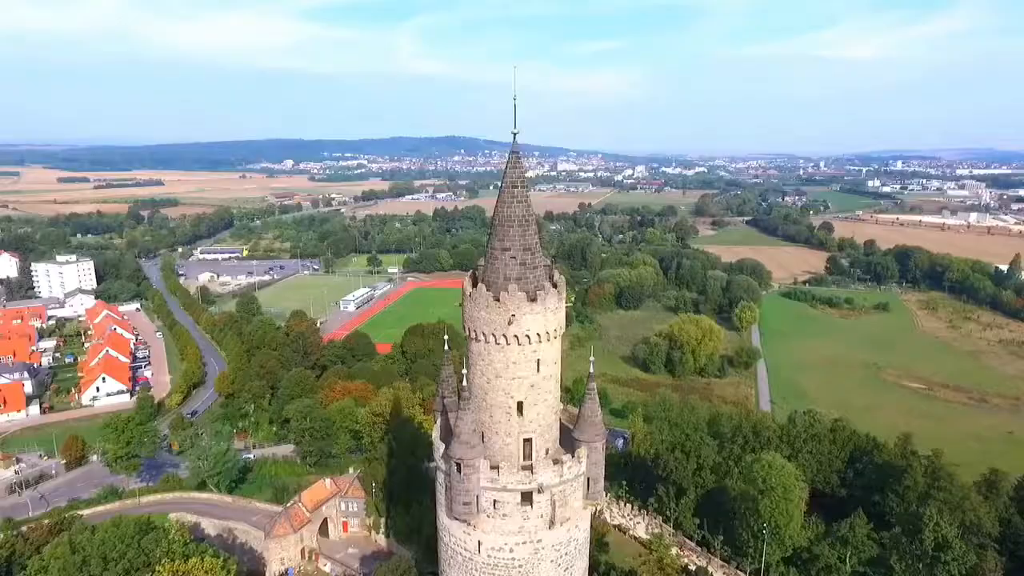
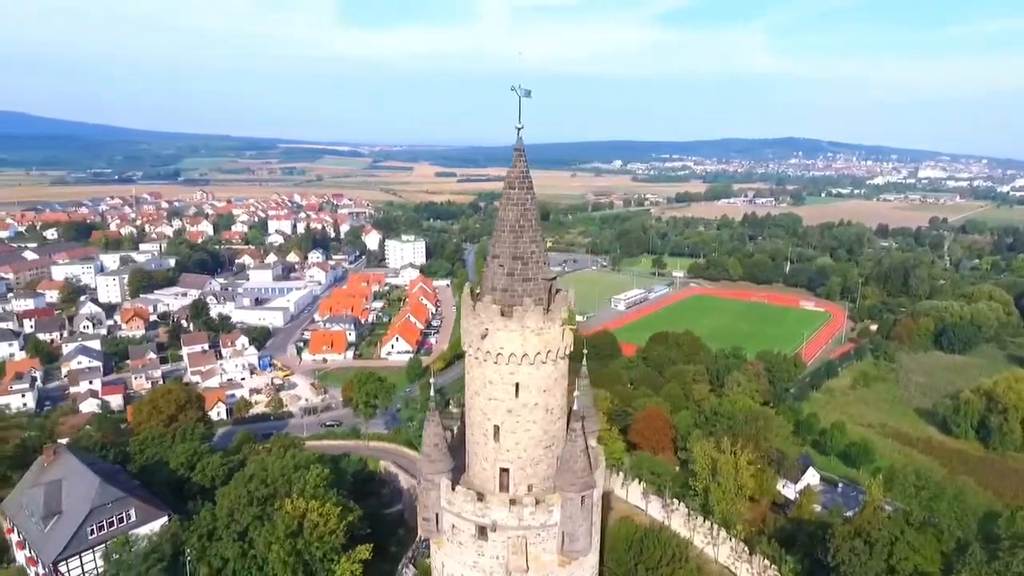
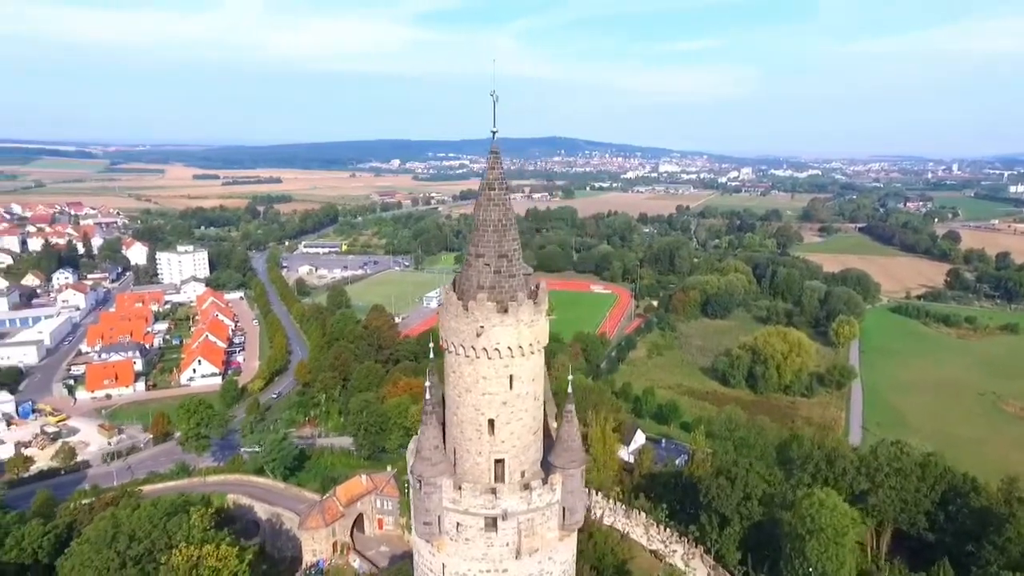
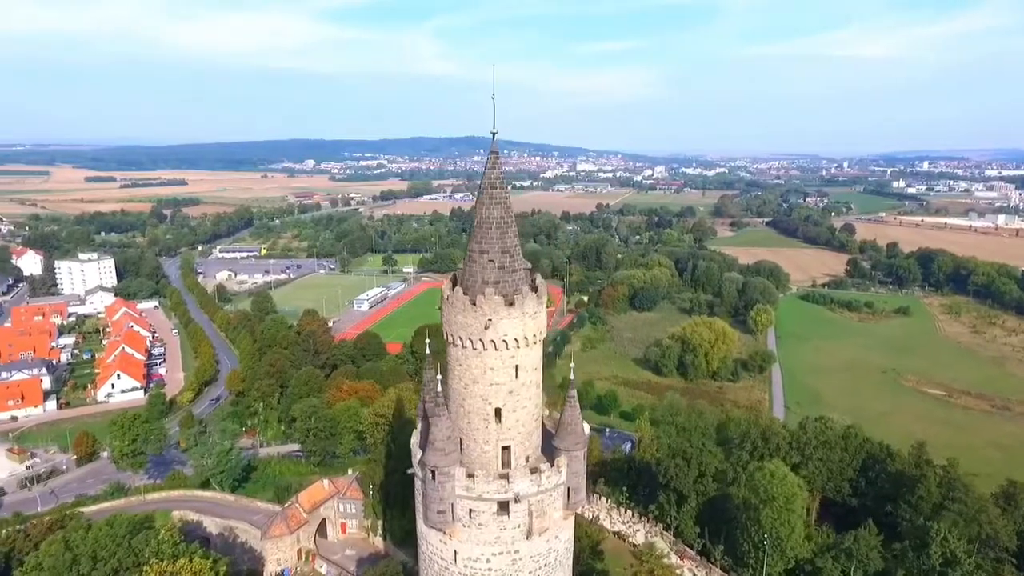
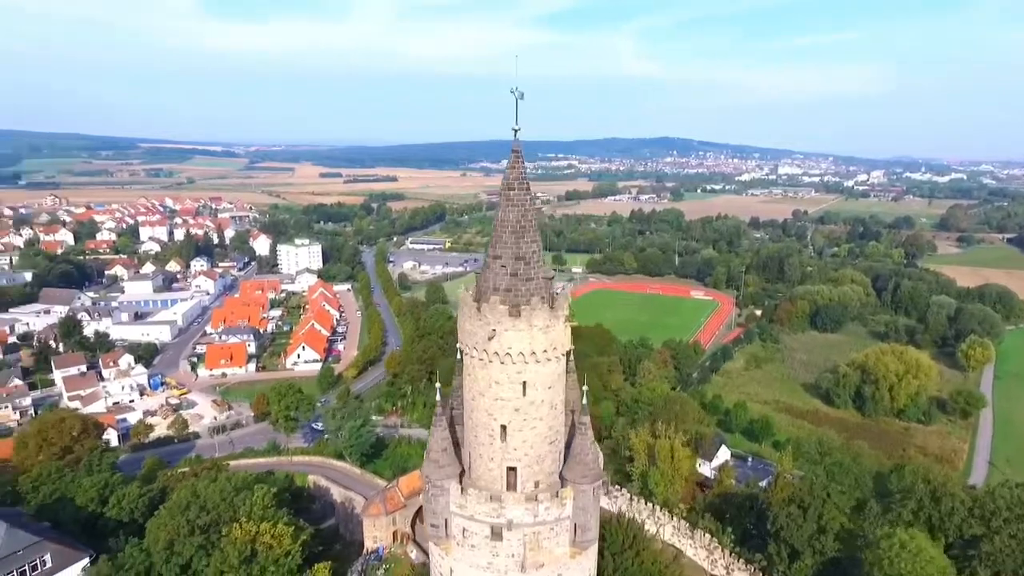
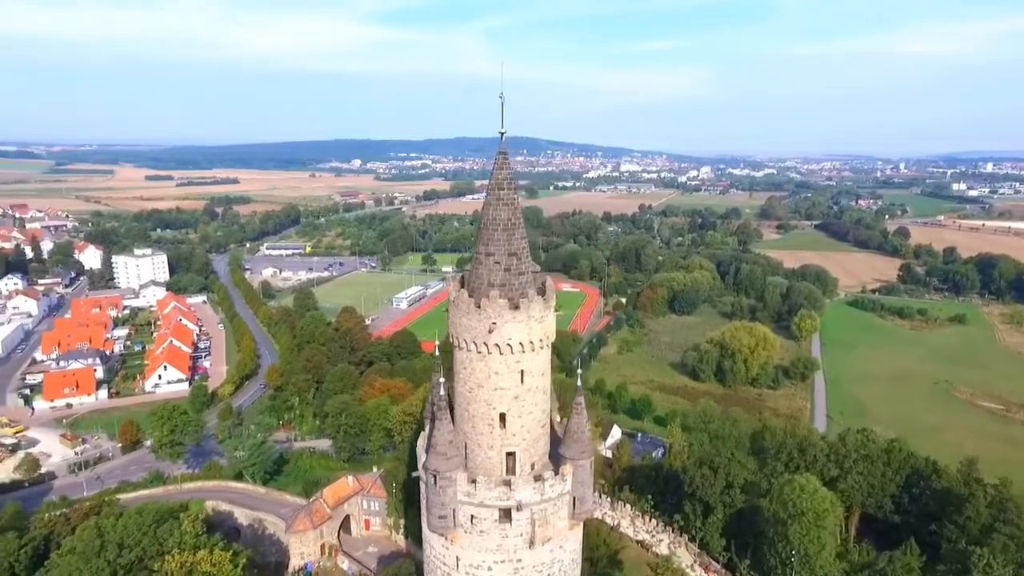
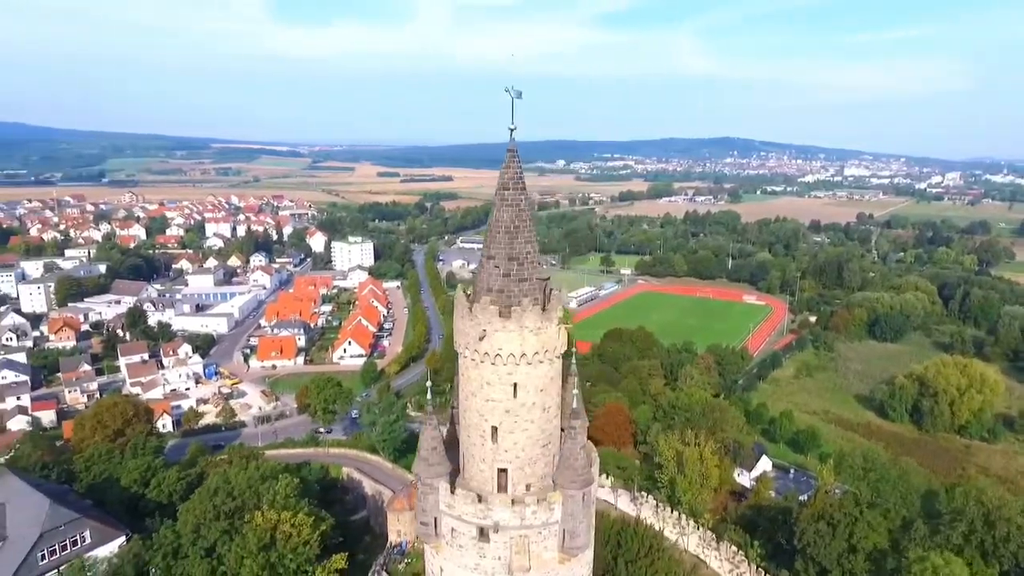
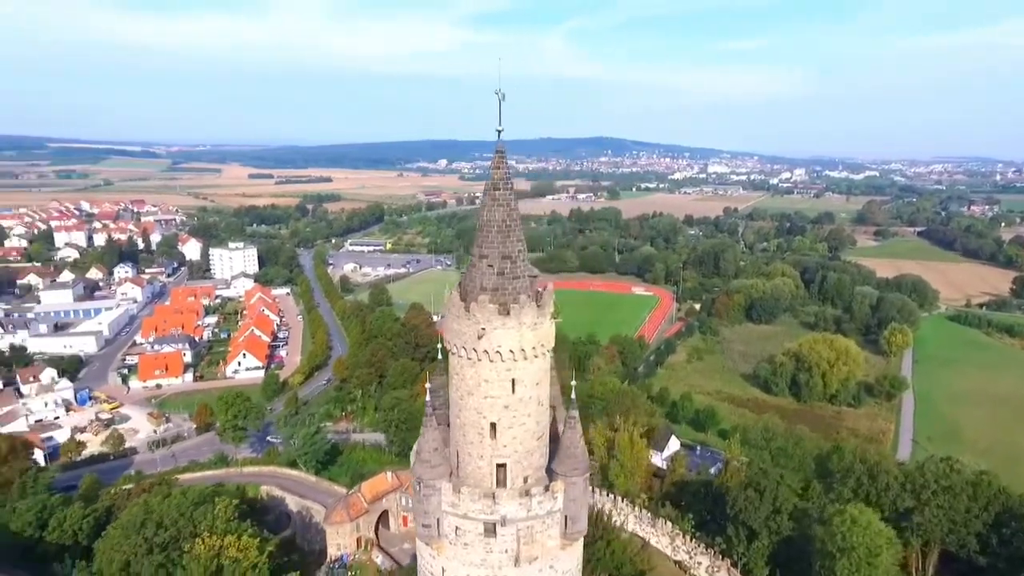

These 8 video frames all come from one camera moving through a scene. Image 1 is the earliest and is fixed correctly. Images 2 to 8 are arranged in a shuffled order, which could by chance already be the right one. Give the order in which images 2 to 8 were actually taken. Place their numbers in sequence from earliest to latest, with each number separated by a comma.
4, 6, 3, 8, 5, 7, 2
